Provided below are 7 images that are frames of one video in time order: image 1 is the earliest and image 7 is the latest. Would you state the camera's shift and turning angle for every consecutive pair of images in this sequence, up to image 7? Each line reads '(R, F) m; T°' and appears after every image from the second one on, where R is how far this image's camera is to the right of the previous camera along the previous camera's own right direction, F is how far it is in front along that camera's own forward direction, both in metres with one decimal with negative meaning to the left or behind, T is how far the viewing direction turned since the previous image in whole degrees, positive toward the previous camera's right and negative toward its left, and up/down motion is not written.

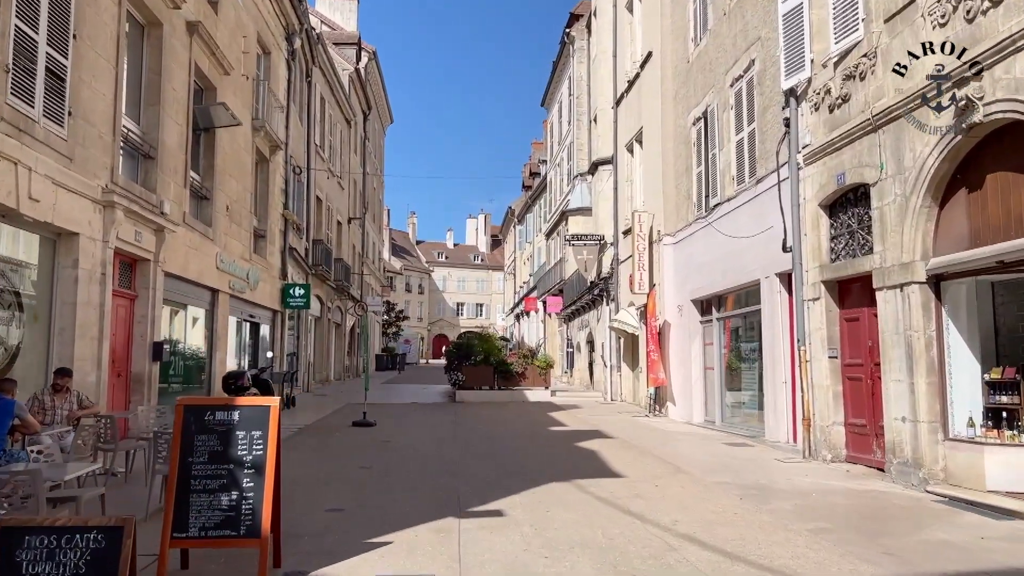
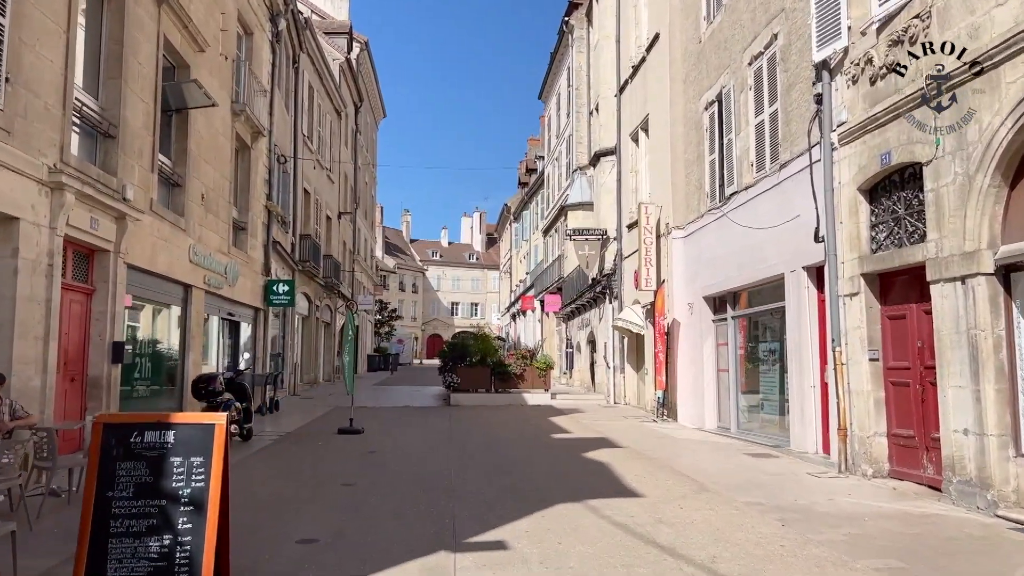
(-0.1, +1.0) m; 0°
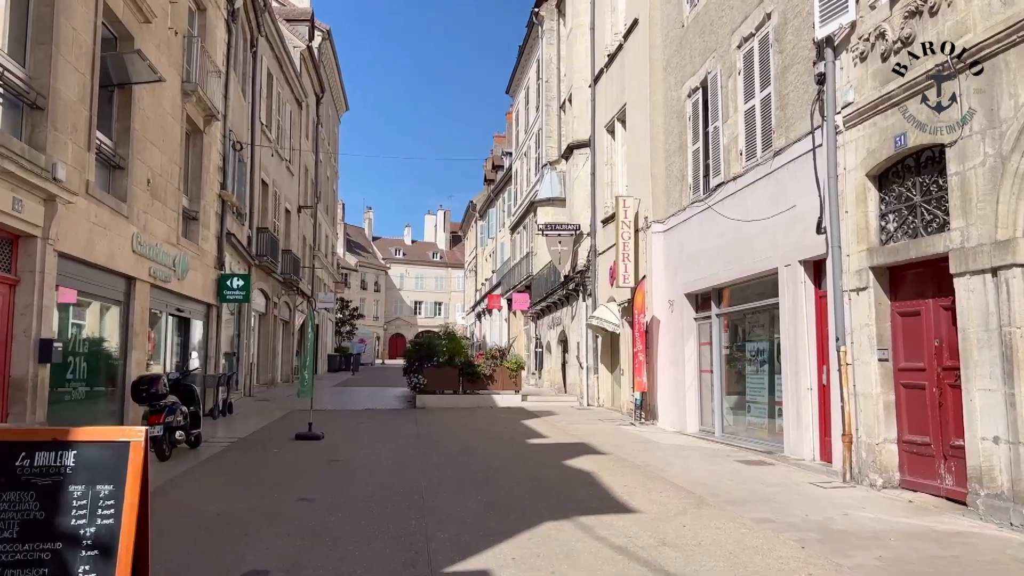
(-0.2, +0.8) m; +3°
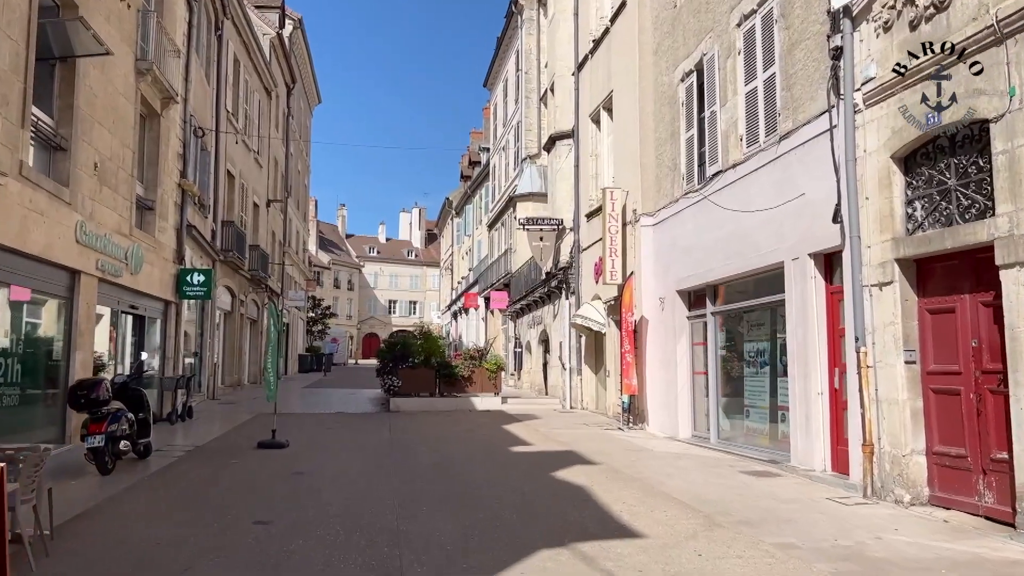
(-0.1, +0.8) m; +2°
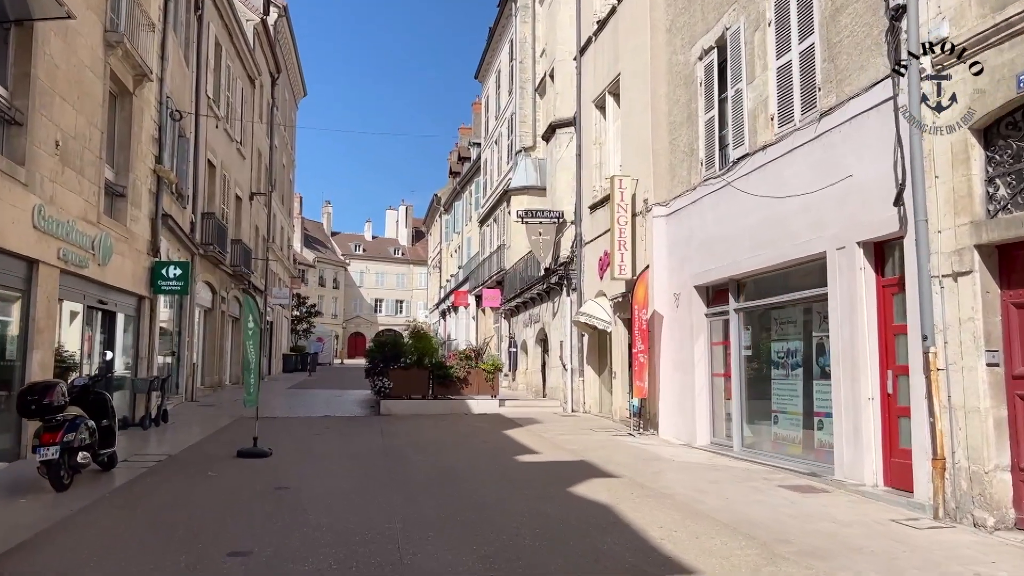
(-0.3, +1.0) m; +1°
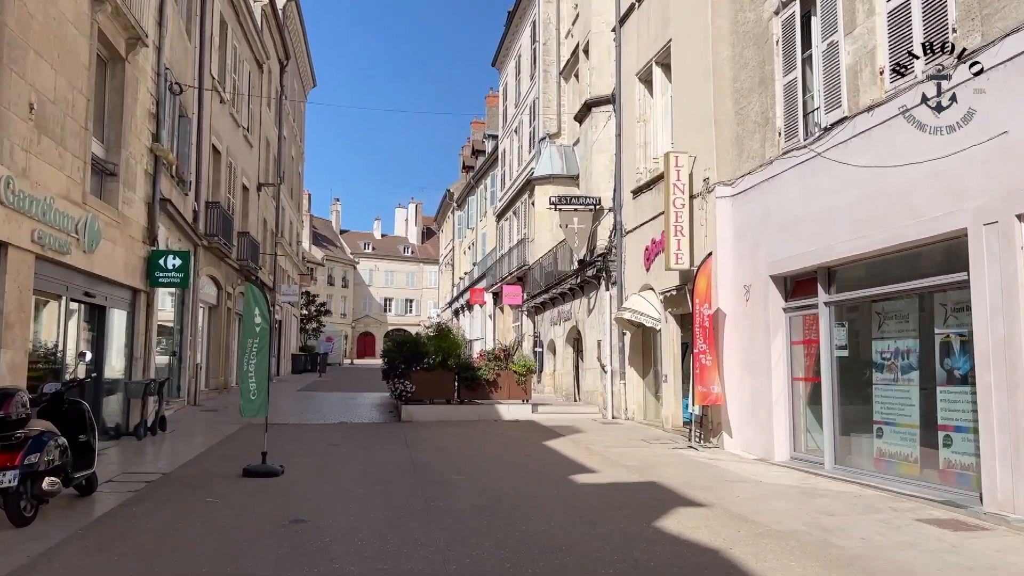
(-0.5, +1.5) m; 0°
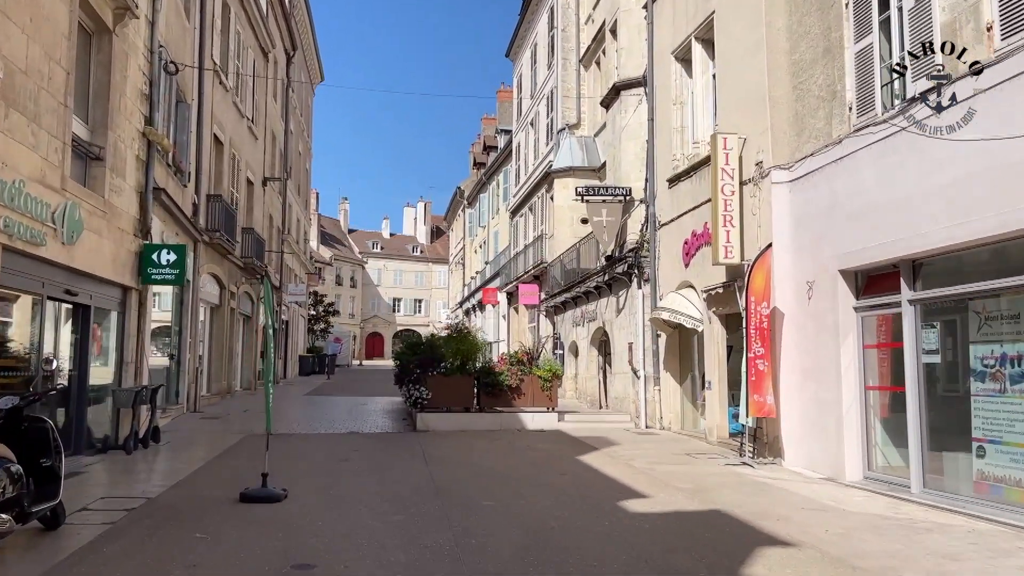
(-0.3, +1.1) m; -1°
